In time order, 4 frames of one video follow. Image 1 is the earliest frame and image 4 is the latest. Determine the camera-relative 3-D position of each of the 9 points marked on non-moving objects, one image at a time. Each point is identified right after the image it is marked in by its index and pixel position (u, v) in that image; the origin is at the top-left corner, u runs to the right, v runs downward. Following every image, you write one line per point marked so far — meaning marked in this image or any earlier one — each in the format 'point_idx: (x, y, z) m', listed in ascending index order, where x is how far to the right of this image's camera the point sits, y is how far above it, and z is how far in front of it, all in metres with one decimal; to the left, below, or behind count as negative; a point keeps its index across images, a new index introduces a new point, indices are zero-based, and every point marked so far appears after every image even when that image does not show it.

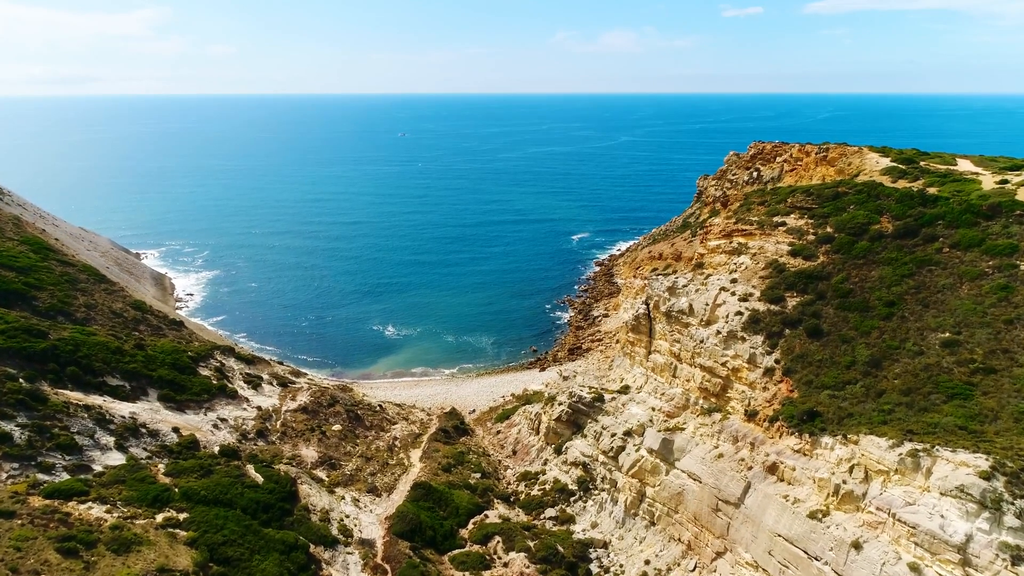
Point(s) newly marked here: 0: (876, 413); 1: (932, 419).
0: (+13.1, -4.5, +19.1) m
1: (+14.1, -4.4, +17.9) m
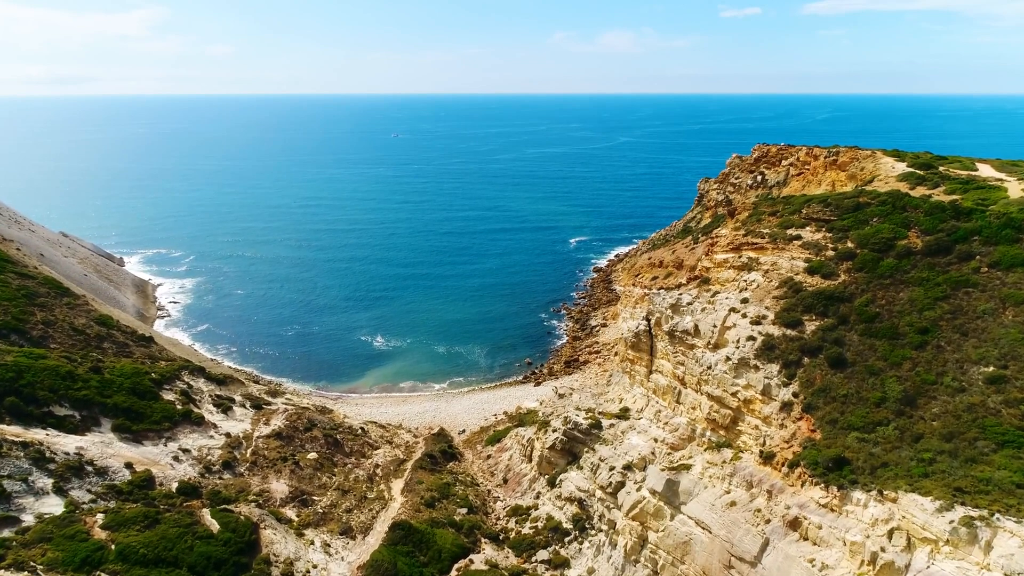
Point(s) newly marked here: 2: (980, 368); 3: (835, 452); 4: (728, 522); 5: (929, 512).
0: (+12.6, -5.5, +16.5) m
1: (+13.6, -5.3, +15.3) m
2: (+16.2, -2.8, +18.4) m
3: (+11.0, -5.6, +18.0) m
4: (+7.7, -8.3, +18.9) m
5: (+11.5, -6.2, +14.6) m
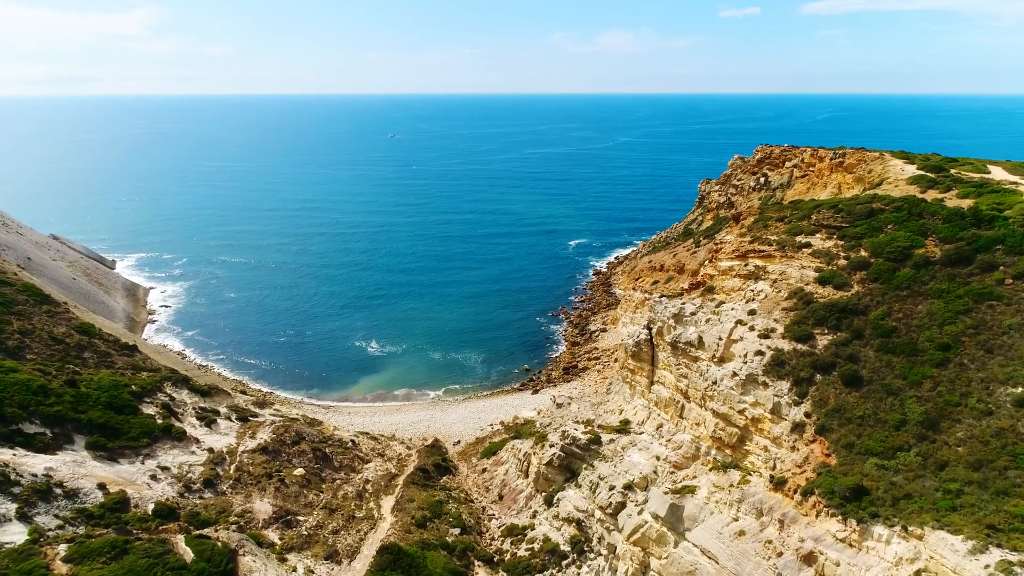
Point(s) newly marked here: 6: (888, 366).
0: (+12.3, -6.0, +15.2) m
1: (+13.3, -5.8, +14.0) m
2: (+16.0, -3.3, +17.1) m
3: (+10.7, -6.1, +16.7) m
4: (+7.5, -8.8, +17.6) m
5: (+11.2, -6.6, +13.3) m
6: (+14.0, -2.9, +19.7) m
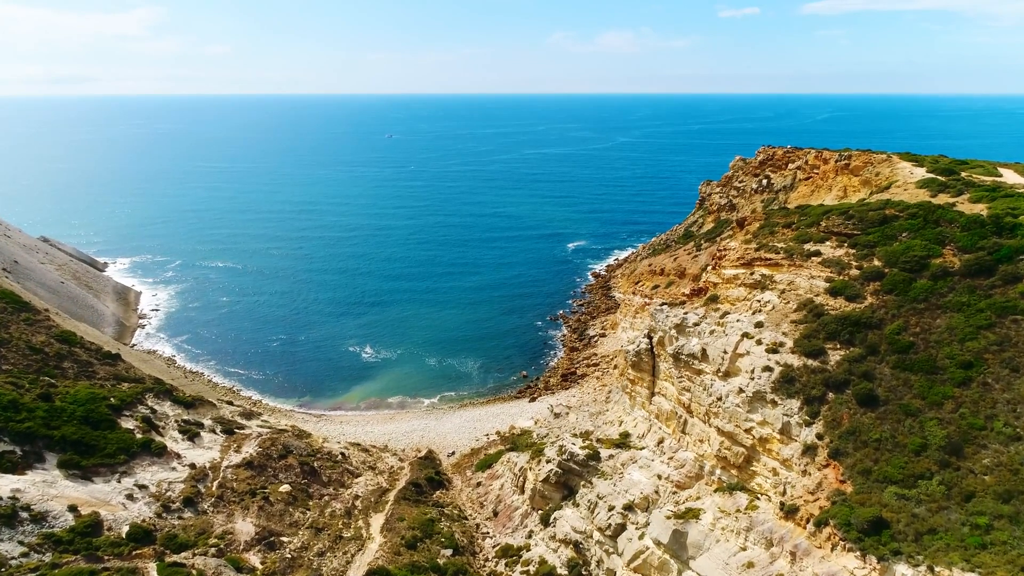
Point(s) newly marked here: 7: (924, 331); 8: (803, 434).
0: (+12.1, -6.4, +14.0) m
1: (+13.1, -6.3, +12.8) m
2: (+15.7, -3.7, +15.9) m
3: (+10.5, -6.5, +15.5) m
4: (+7.2, -9.3, +16.3) m
5: (+11.0, -7.1, +12.1) m
6: (+13.7, -3.3, +18.5) m
7: (+15.2, -1.6, +19.7) m
8: (+10.4, -5.2, +18.9) m
